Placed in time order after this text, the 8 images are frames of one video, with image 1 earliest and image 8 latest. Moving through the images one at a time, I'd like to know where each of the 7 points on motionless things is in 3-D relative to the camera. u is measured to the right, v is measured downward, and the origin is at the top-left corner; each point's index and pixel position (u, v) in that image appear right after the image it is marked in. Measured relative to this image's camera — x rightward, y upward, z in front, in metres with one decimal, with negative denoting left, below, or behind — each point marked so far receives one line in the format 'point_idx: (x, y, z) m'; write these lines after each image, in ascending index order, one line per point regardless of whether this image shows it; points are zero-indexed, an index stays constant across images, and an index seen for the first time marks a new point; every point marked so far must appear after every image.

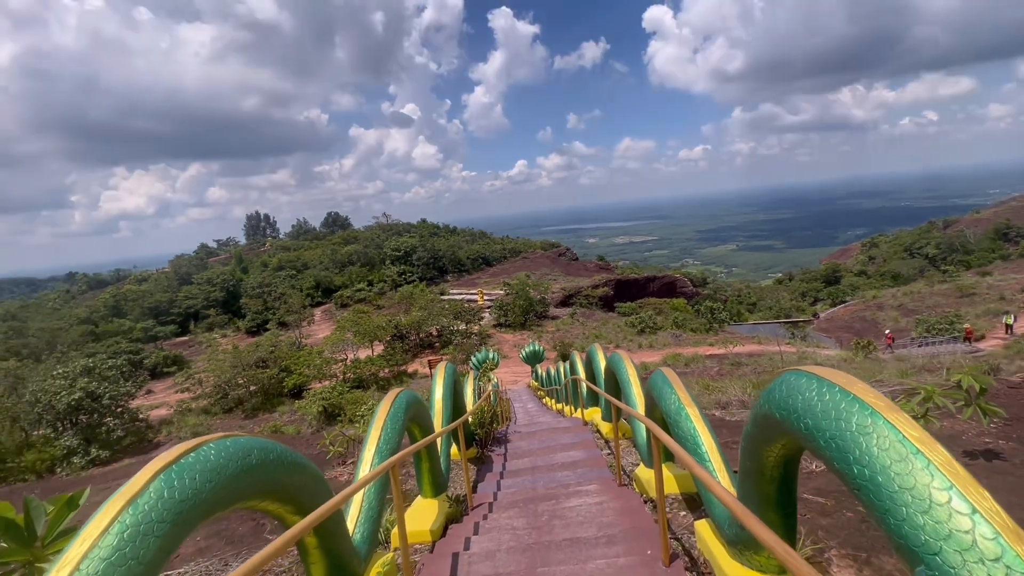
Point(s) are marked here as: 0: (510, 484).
0: (0.0, -1.9, +4.5) m
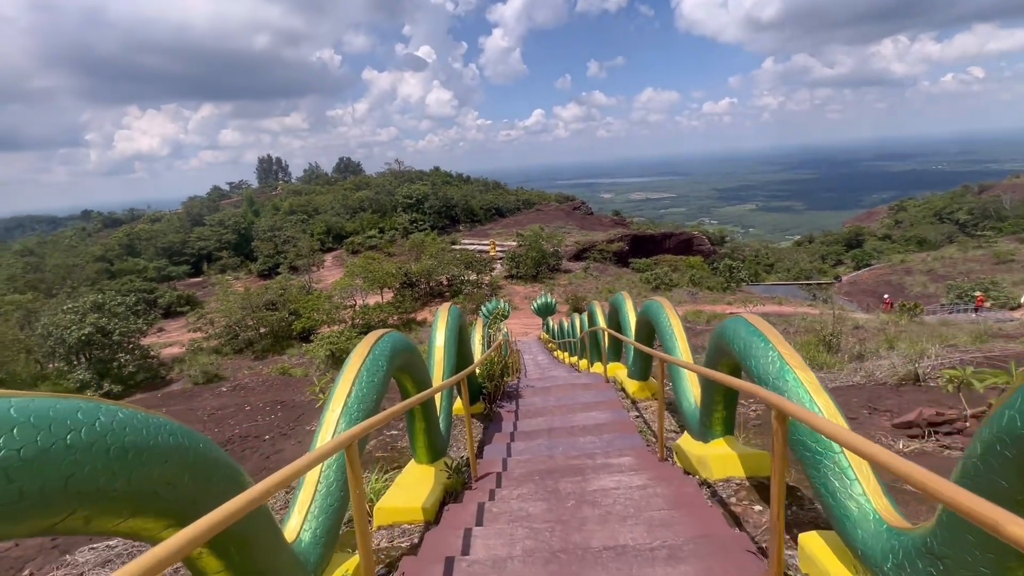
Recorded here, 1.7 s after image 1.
0: (+0.1, -1.3, +3.8) m
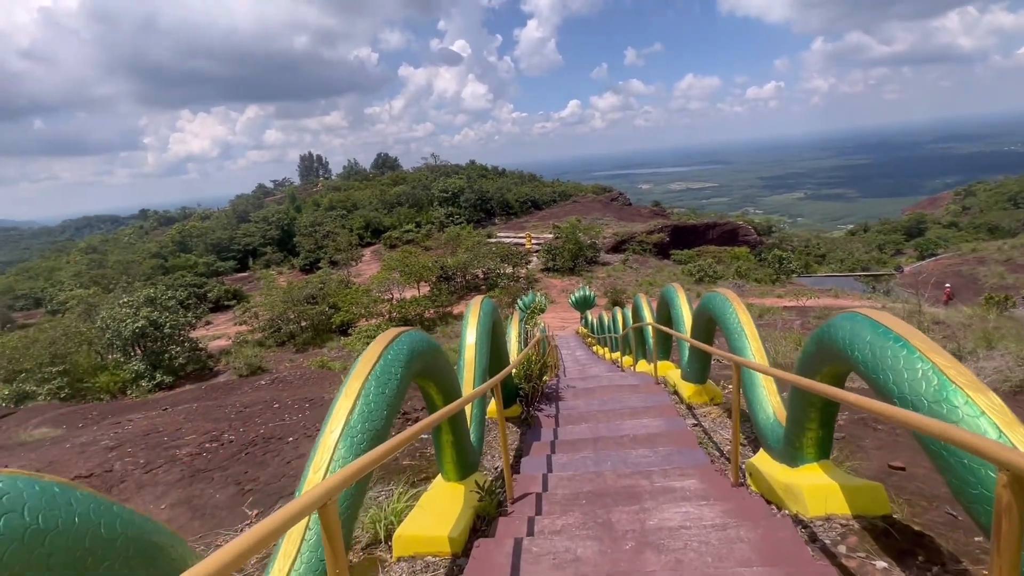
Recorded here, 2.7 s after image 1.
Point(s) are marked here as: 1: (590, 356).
0: (+0.4, -1.2, +3.3) m
1: (+2.1, -1.8, +12.5) m
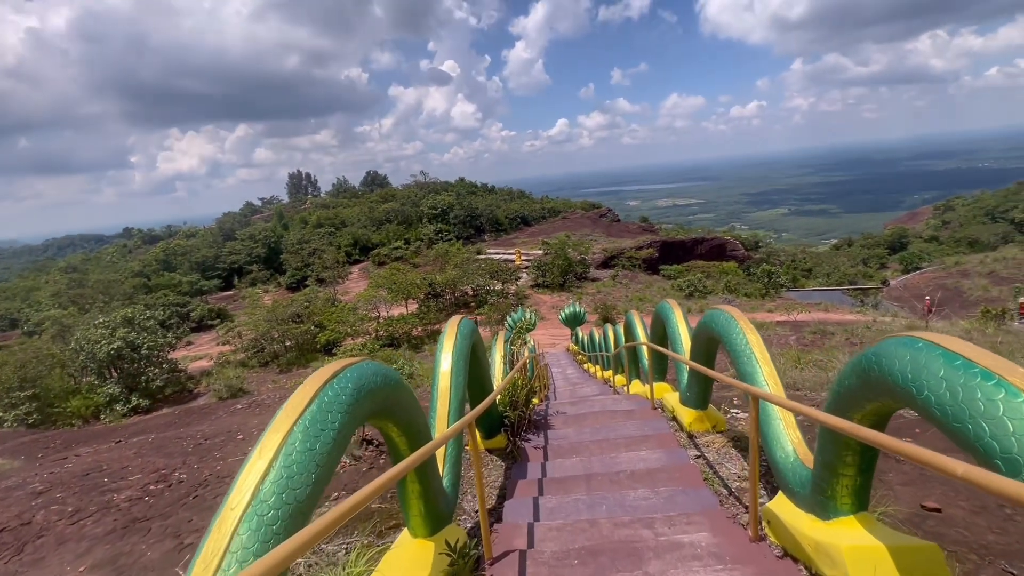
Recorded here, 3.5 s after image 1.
0: (+0.3, -1.4, +2.9) m
1: (+1.8, -2.2, +12.1) m
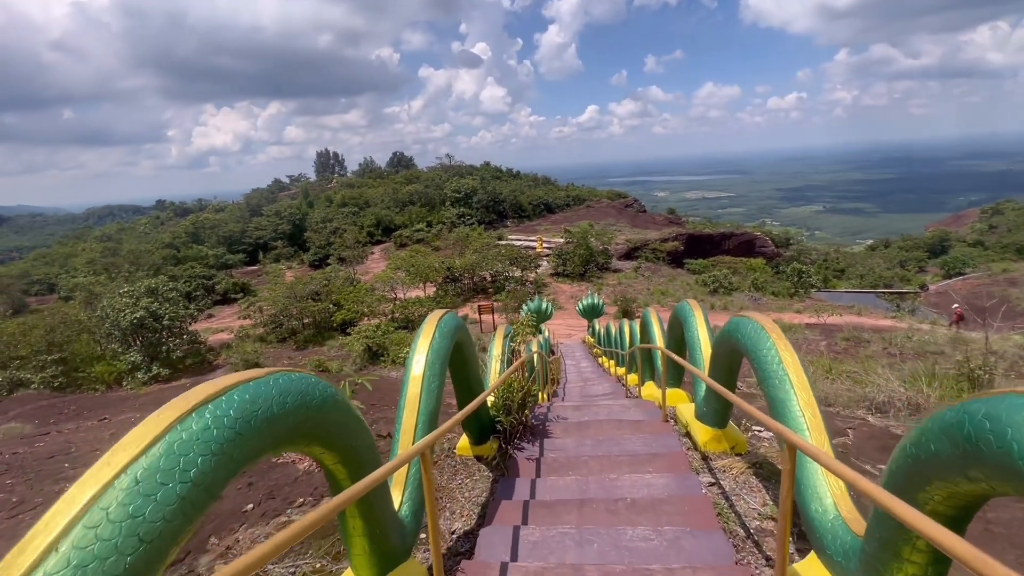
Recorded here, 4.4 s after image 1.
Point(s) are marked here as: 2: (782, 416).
0: (+0.1, -1.3, +2.5) m
1: (+2.0, -2.0, +11.6) m
2: (+1.3, -0.6, +2.3) m
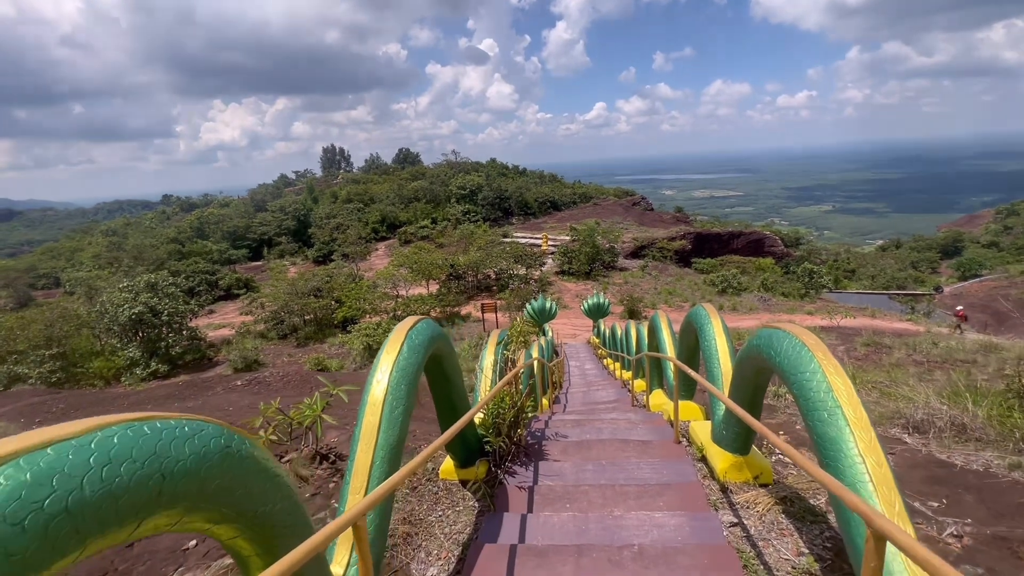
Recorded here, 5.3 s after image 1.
0: (0.0, -1.4, +2.0) m
1: (+2.0, -2.0, +11.1) m
2: (+1.2, -0.7, +1.8) m
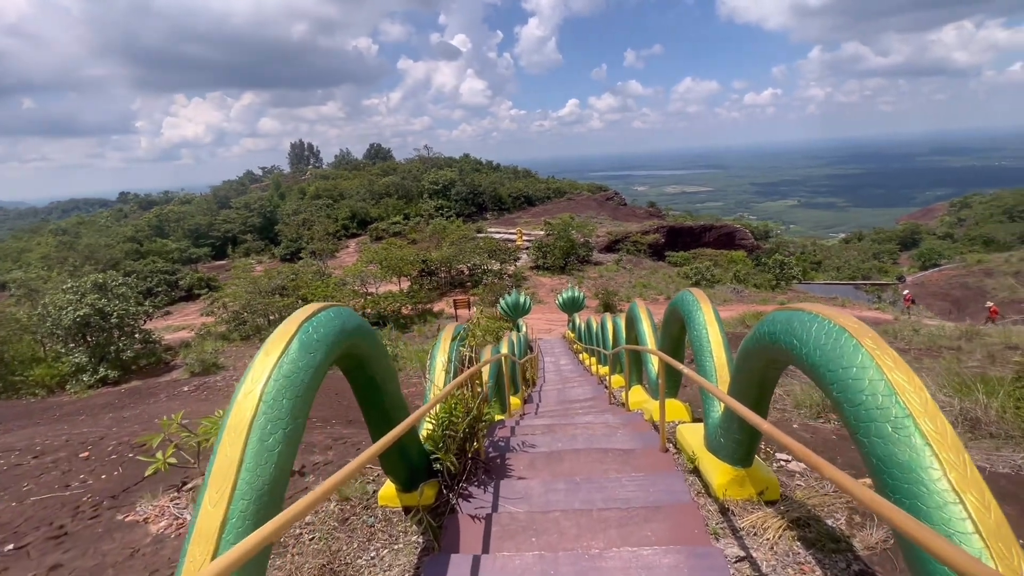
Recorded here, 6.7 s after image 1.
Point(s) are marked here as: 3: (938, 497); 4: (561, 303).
0: (-0.2, -1.3, +1.4) m
1: (+1.4, -1.8, +10.6) m
2: (+1.0, -0.5, +1.2) m
3: (+1.0, -0.5, +1.2) m
4: (+1.5, -0.5, +14.5) m
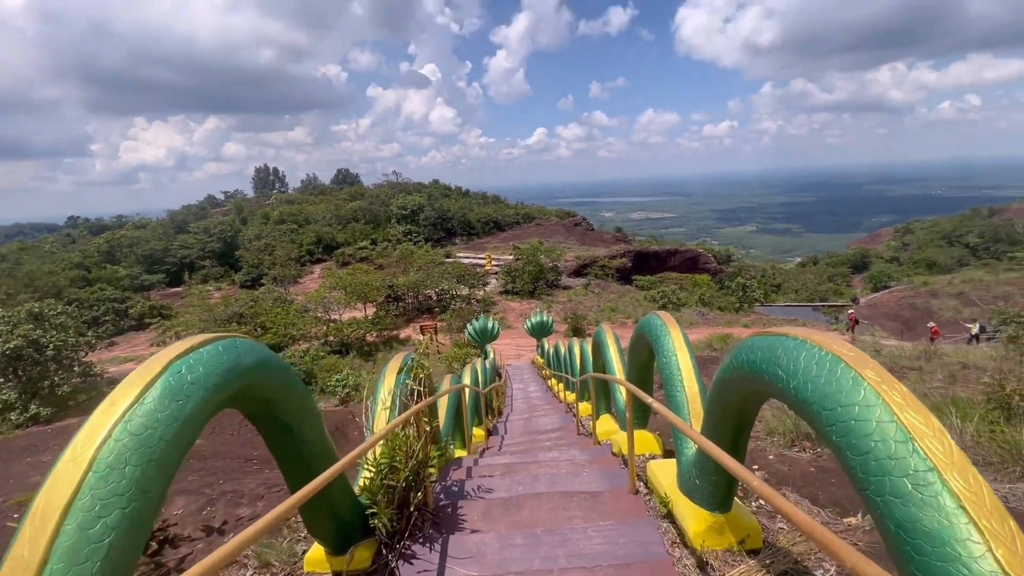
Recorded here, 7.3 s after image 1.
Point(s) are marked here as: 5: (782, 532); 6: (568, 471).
0: (-0.3, -1.3, +1.0) m
1: (+0.7, -2.4, +10.2) m
2: (+0.8, -0.6, +0.9) m
3: (+0.9, -0.6, +0.9) m
4: (+0.5, -1.2, +14.2) m
5: (+1.4, -1.3, +2.5) m
6: (+0.4, -1.3, +3.4) m
